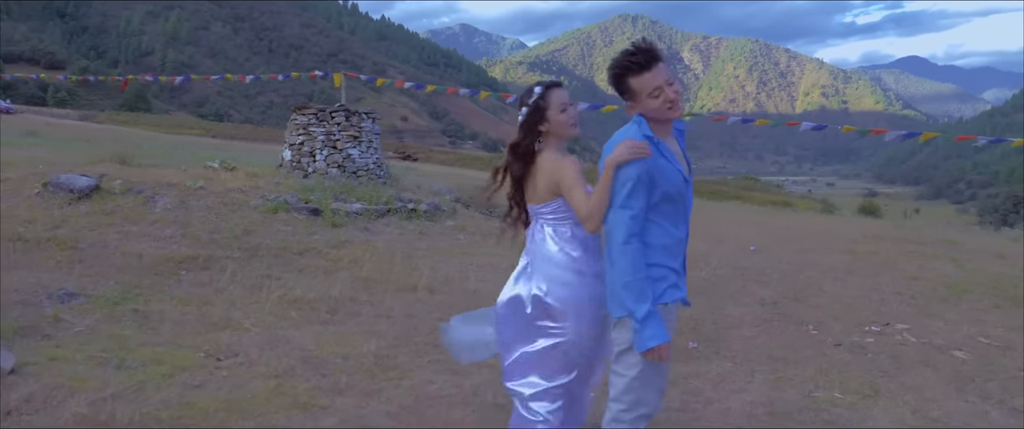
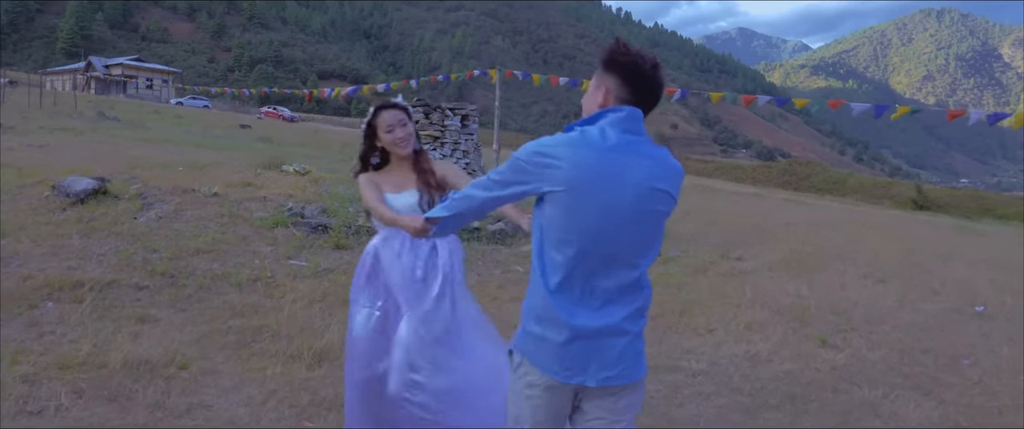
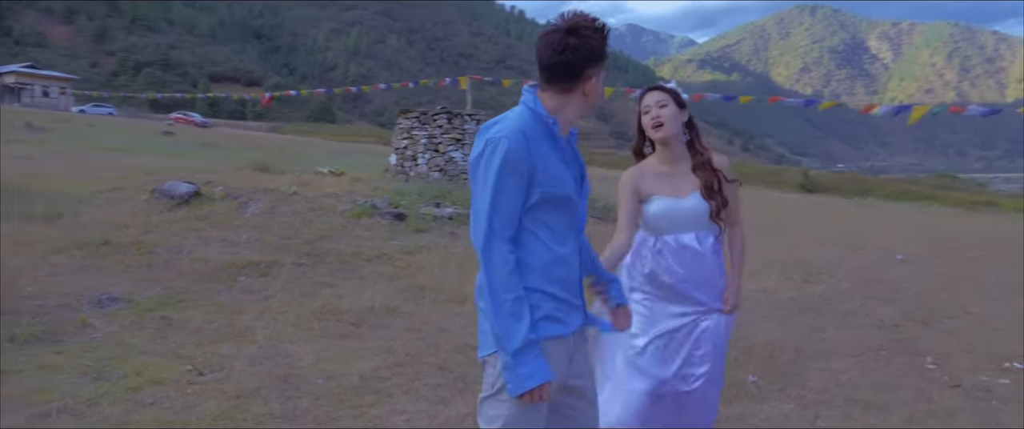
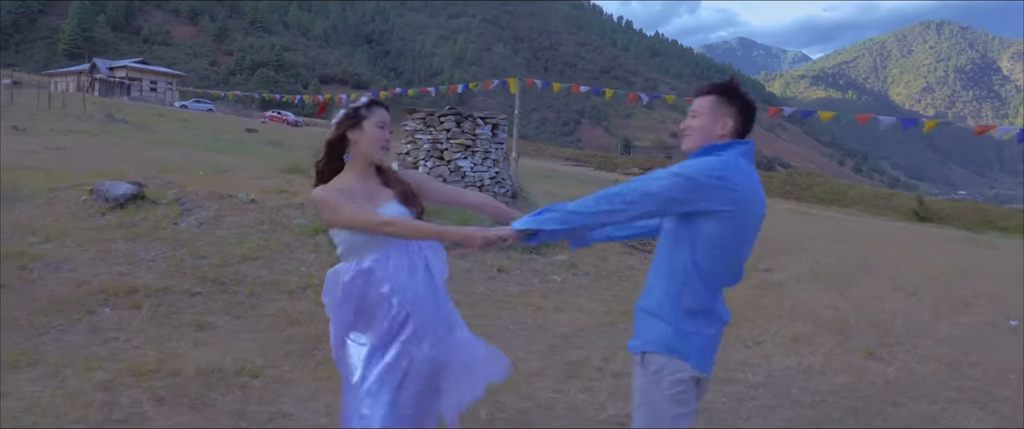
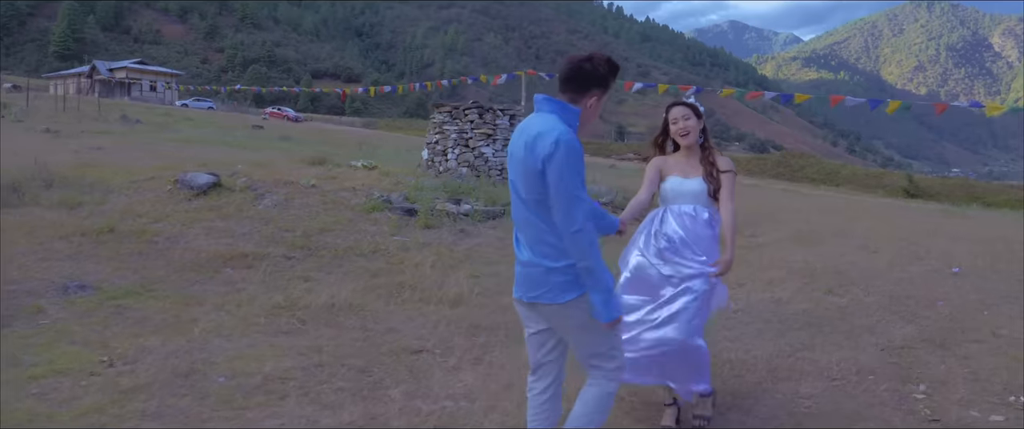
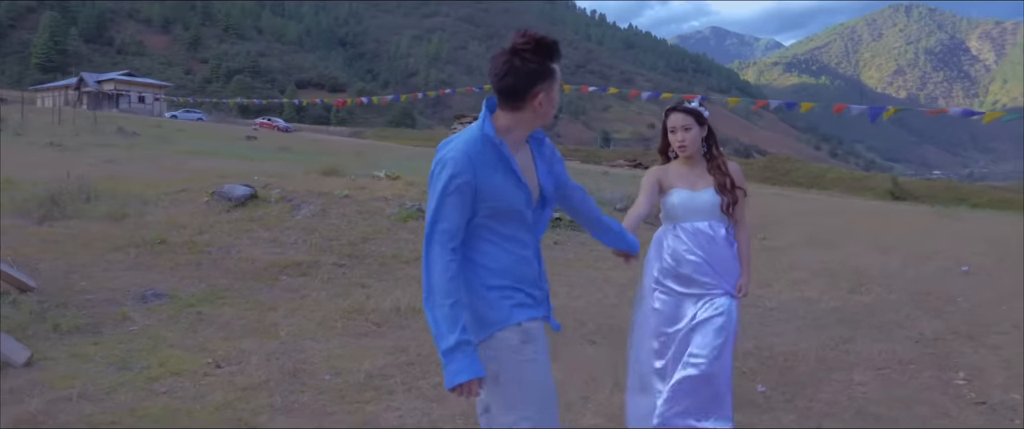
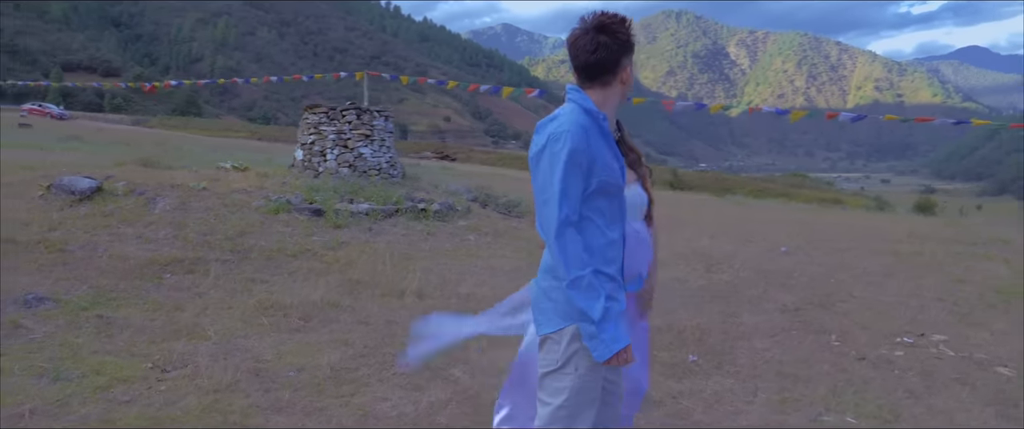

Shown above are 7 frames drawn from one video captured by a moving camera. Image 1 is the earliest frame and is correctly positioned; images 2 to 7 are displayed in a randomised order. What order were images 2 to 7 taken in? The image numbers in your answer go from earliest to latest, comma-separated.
7, 3, 6, 5, 2, 4
